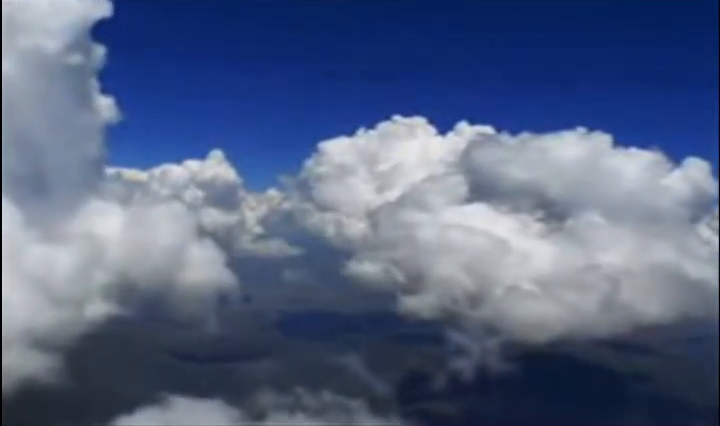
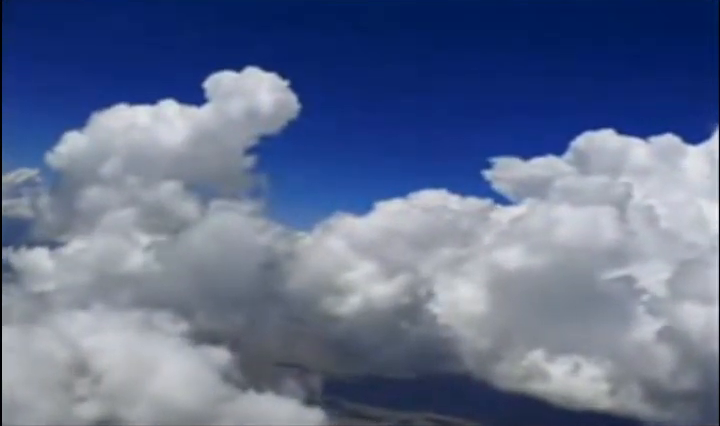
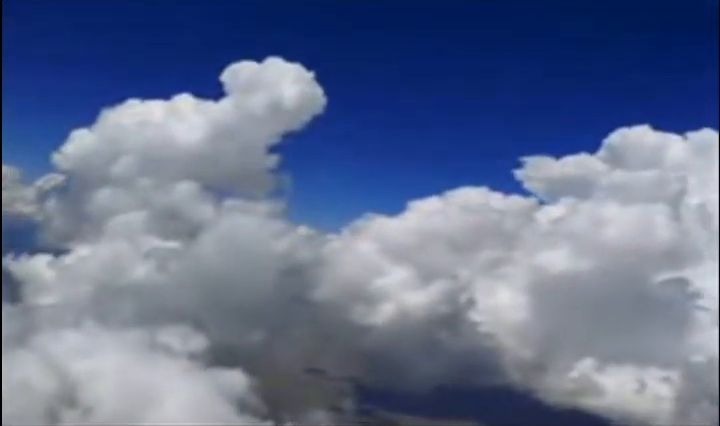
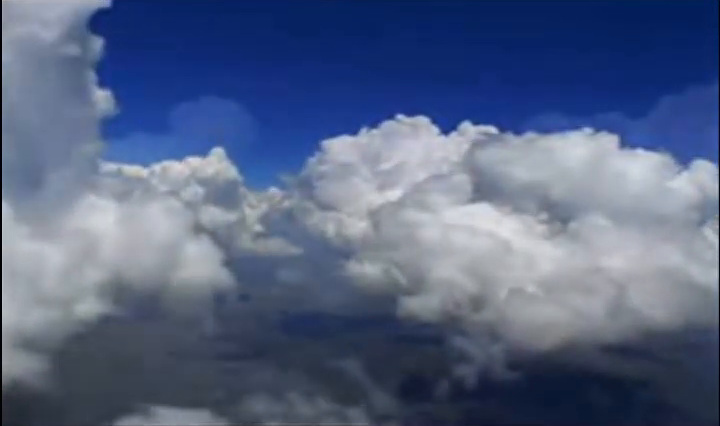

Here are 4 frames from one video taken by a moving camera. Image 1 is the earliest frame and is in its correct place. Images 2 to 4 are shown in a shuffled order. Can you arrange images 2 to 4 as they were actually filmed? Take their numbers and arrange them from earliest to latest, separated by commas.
4, 2, 3
